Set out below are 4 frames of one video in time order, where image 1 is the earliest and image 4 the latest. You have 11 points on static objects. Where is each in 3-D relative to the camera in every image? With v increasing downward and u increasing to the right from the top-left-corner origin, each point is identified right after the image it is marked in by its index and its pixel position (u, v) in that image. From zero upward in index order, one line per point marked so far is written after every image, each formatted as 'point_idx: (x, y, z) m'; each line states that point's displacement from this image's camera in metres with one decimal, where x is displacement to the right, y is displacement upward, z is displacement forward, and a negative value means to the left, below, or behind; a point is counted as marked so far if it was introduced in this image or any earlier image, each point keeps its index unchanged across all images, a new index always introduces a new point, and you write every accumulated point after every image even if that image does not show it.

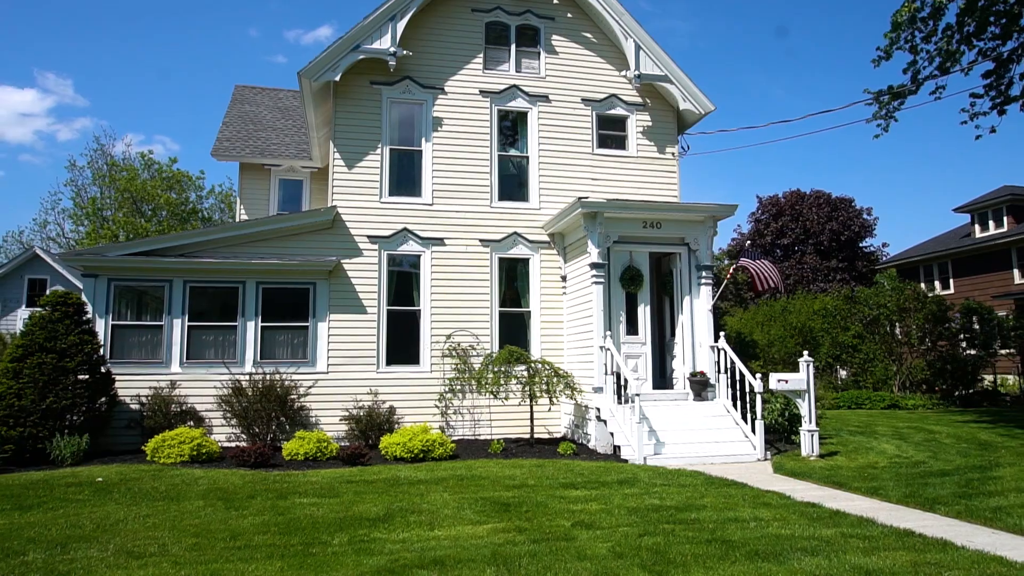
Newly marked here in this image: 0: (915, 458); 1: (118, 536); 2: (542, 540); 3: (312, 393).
0: (+5.9, -2.5, +11.0) m
1: (-3.1, -2.0, +6.0) m
2: (+0.2, -1.9, +5.8) m
3: (-3.3, -1.7, +12.4) m
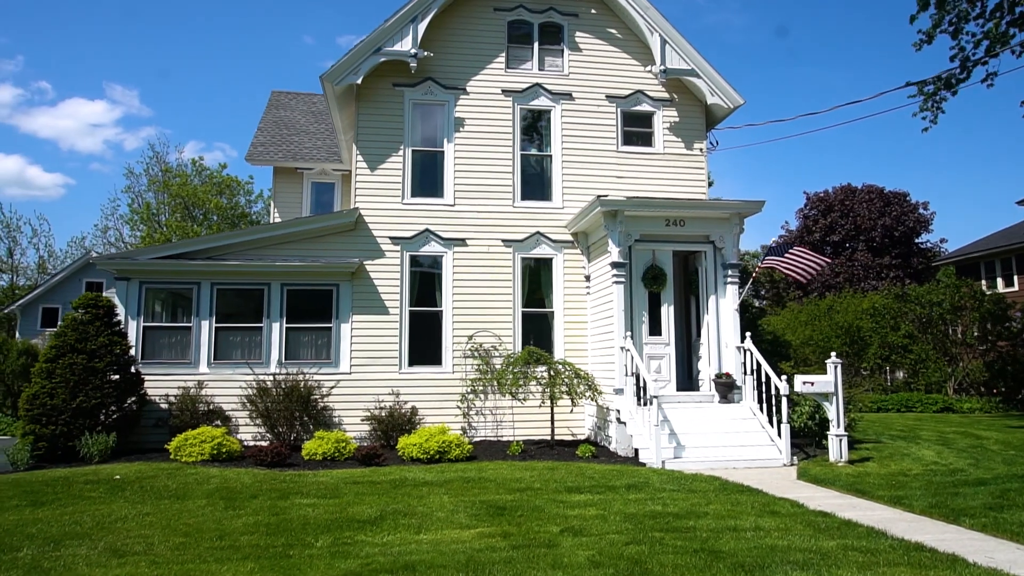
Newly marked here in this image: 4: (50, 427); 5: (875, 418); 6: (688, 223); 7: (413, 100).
0: (+6.1, -2.5, +10.4) m
1: (-3.3, -2.0, +6.1) m
2: (+0.1, -1.9, +5.7) m
3: (-3.0, -1.8, +12.6) m
4: (-6.5, -2.0, +10.6) m
5: (+7.8, -2.8, +16.0) m
6: (+2.9, +1.1, +12.2) m
7: (-1.8, +3.4, +13.5) m
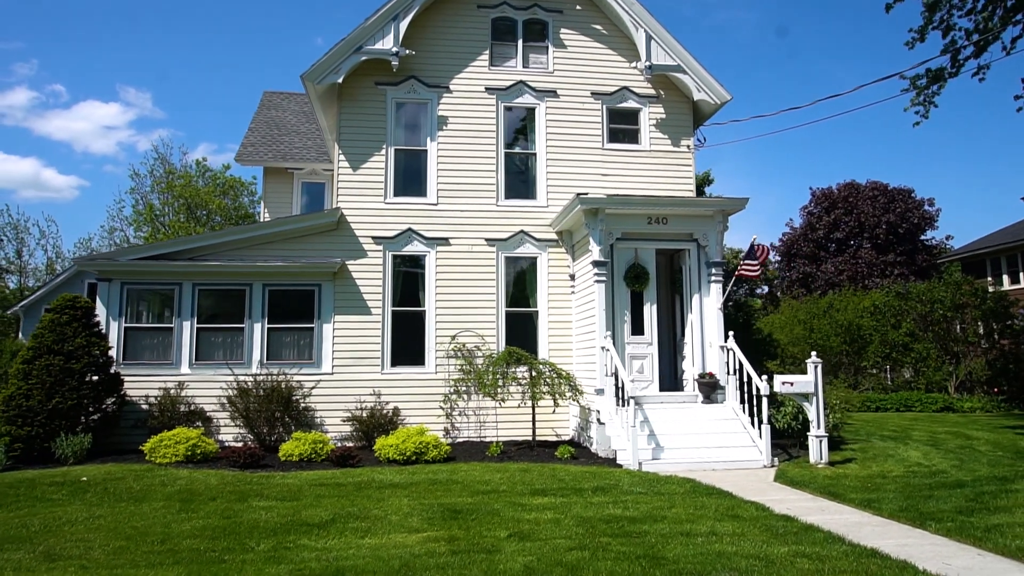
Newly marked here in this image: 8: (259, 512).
0: (+5.8, -2.4, +10.2) m
1: (-3.7, -2.0, +6.1) m
2: (-0.4, -2.0, +5.6) m
3: (-3.3, -1.8, +12.5) m
4: (-6.8, -2.0, +10.6) m
5: (+7.5, -2.7, +15.8) m
6: (+2.5, +1.1, +12.0) m
7: (-2.1, +3.4, +13.4) m
8: (-2.4, -2.1, +7.1) m
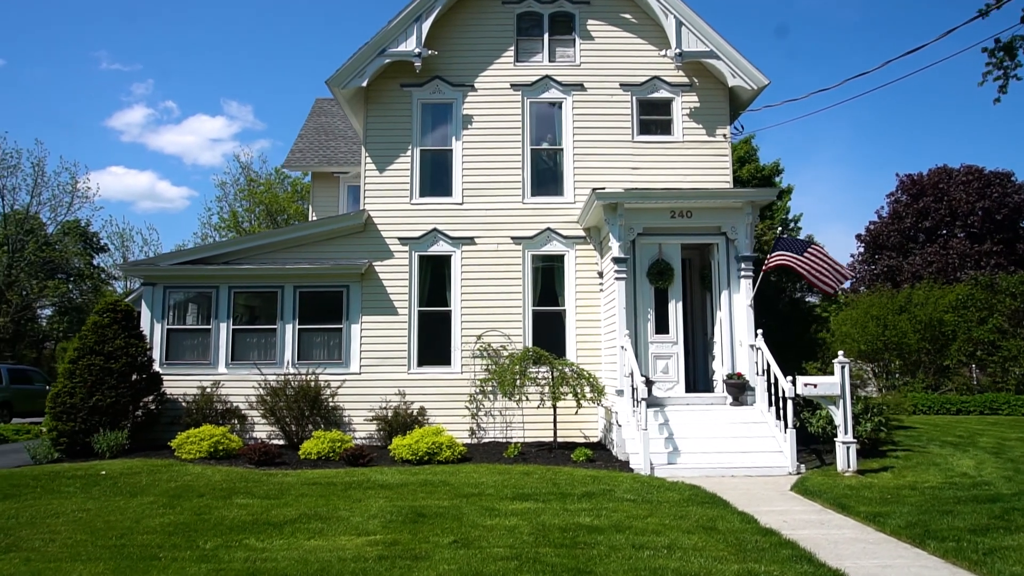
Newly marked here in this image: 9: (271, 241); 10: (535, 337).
0: (+5.8, -2.3, +9.3) m
1: (-4.1, -2.1, +6.4) m
2: (-0.9, -2.0, +5.5) m
3: (-2.8, -1.8, +12.7) m
4: (-6.6, -2.0, +11.3) m
5: (+8.3, -2.6, +14.6) m
6: (+2.8, +1.1, +11.5) m
7: (-1.6, +3.4, +13.5) m
8: (-2.7, -2.1, +7.2) m
9: (-4.2, +0.8, +13.0) m
10: (+0.4, -0.9, +12.9) m
